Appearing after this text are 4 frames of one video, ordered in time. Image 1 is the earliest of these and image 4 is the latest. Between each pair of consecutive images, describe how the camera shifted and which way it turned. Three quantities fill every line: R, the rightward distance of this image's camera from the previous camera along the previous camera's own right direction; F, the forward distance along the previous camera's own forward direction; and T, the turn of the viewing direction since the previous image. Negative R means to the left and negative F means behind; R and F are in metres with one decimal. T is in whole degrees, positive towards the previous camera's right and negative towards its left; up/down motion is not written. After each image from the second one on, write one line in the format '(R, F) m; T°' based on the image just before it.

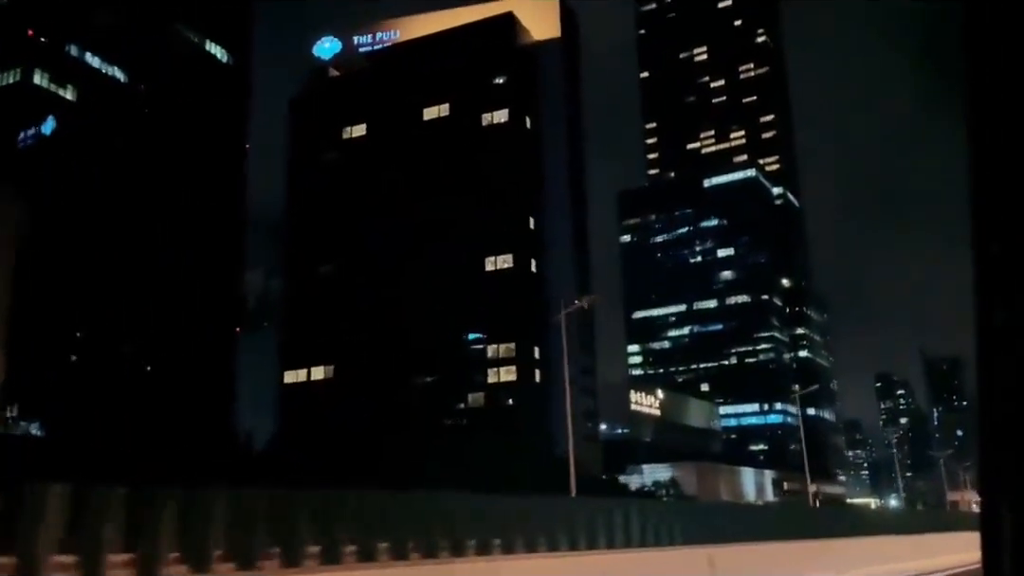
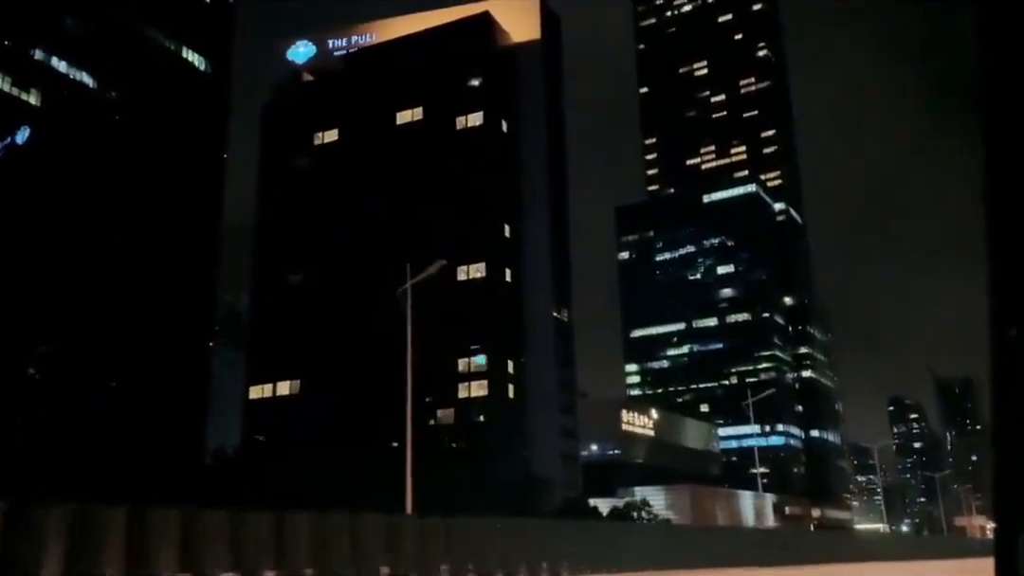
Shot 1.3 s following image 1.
(+0.6, +0.7) m; -1°
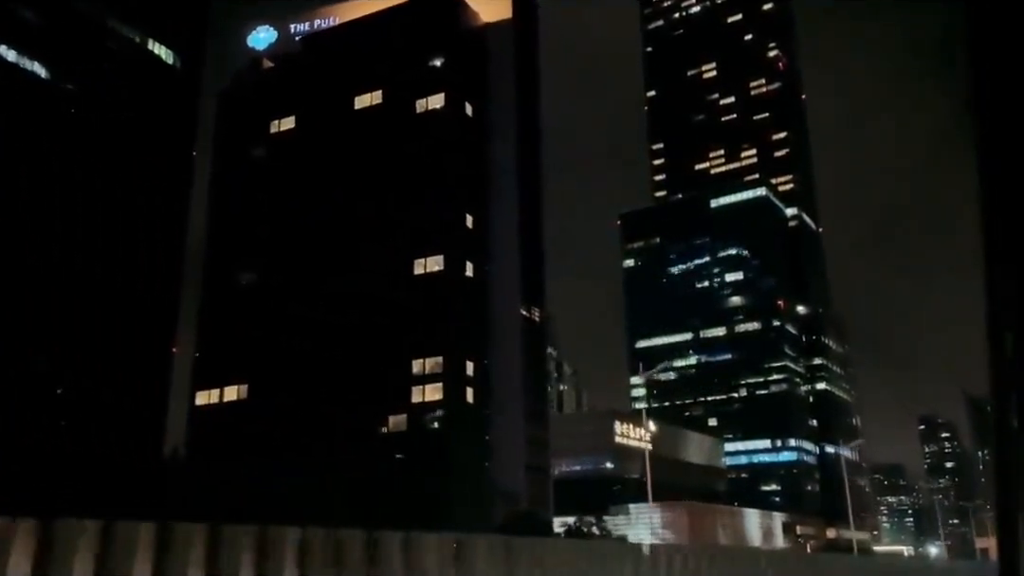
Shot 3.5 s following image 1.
(+0.9, +1.2) m; -2°
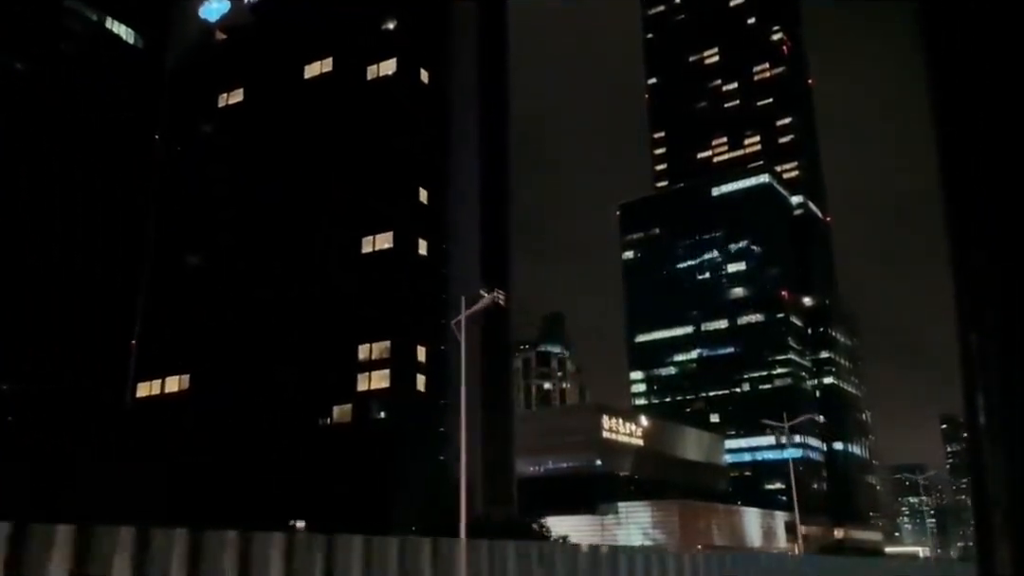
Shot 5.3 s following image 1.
(+0.8, +1.0) m; -1°
